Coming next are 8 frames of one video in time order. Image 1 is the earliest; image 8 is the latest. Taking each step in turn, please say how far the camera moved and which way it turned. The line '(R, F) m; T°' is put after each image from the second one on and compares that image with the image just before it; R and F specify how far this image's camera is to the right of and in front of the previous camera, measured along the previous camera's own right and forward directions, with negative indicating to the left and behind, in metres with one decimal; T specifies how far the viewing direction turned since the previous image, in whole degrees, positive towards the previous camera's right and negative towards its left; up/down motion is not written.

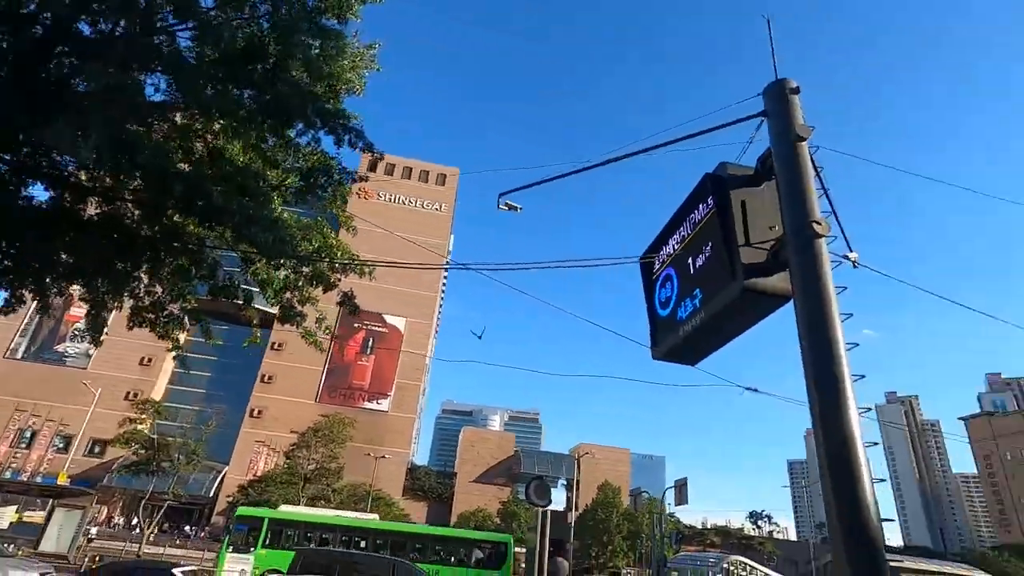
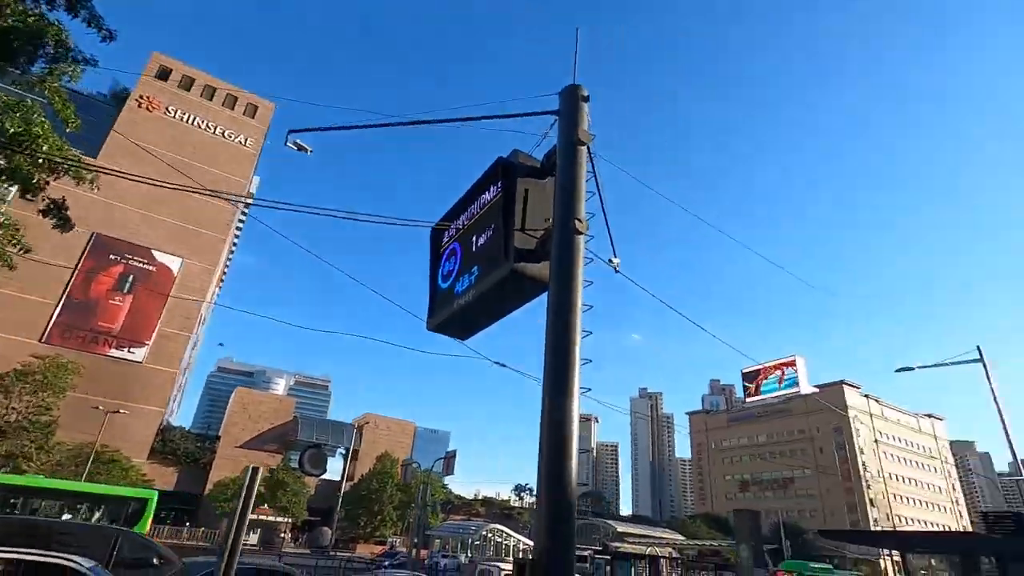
(+0.6, 0.0) m; +20°
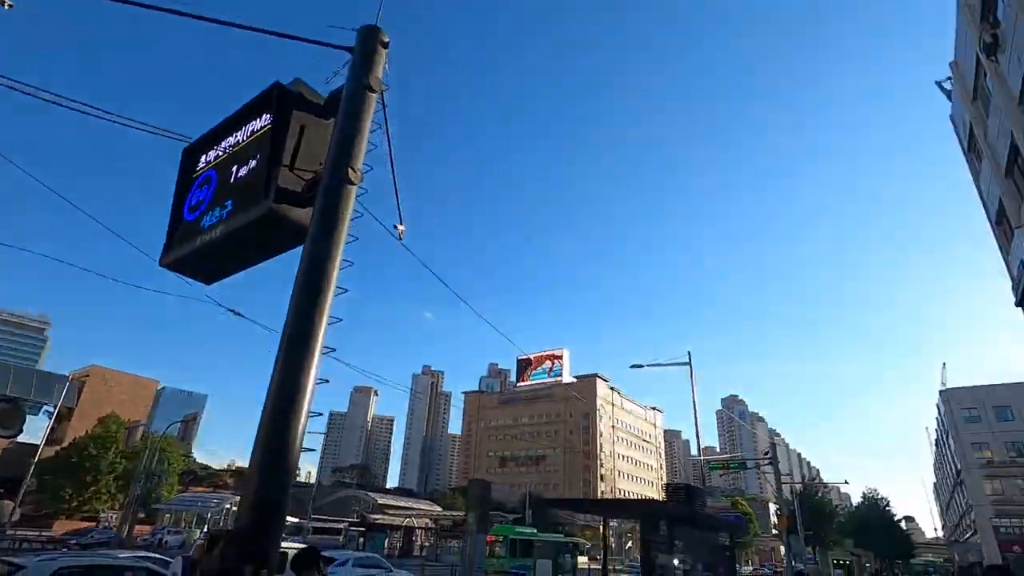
(+0.5, +0.2) m; +21°
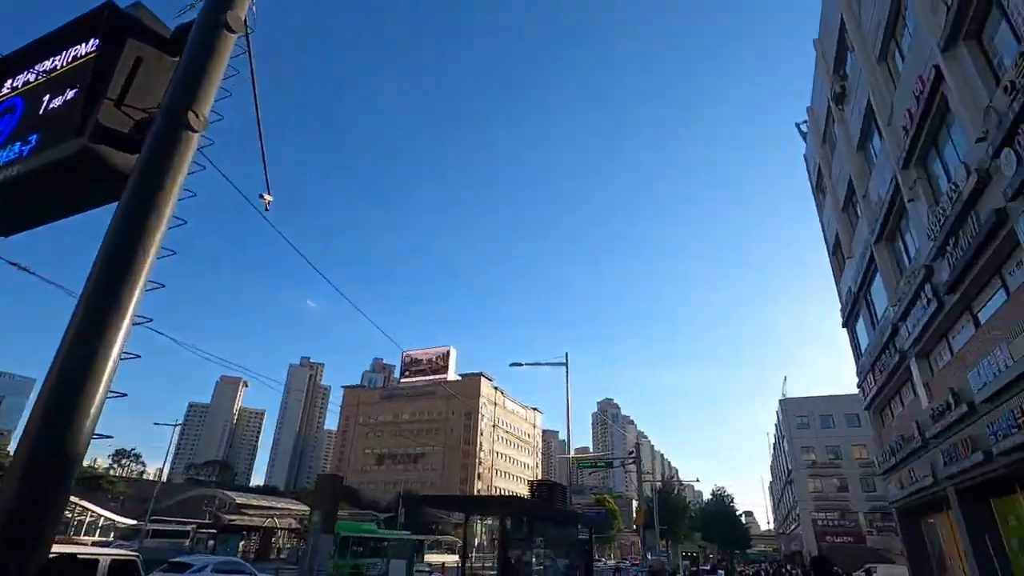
(+0.4, +0.3) m; +11°
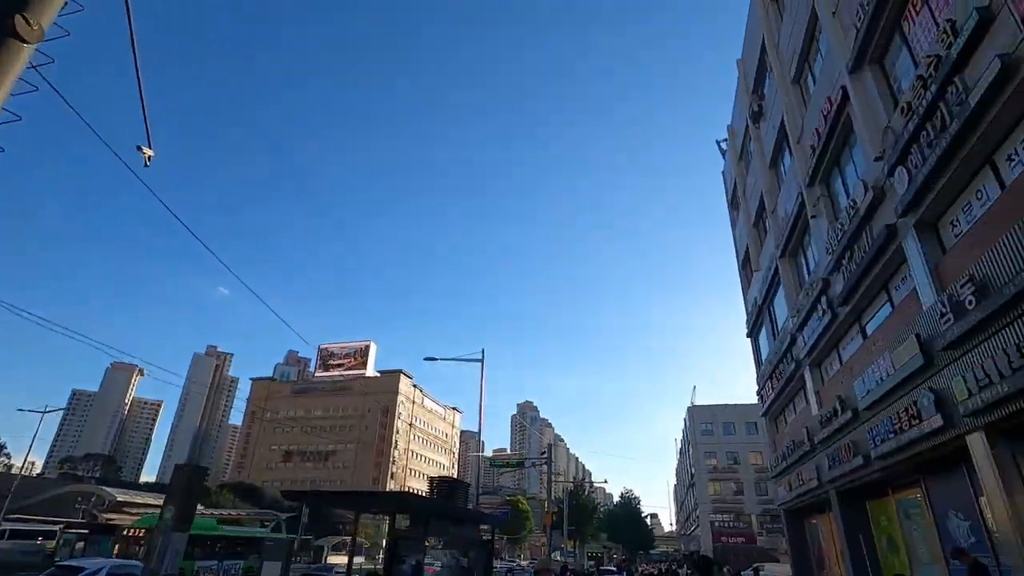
(+0.4, +0.5) m; +8°
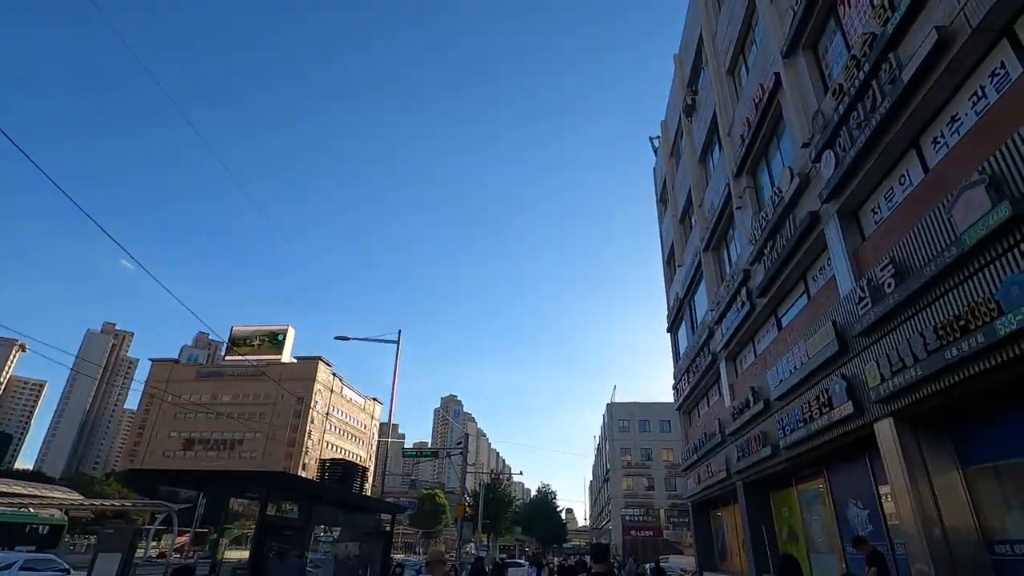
(+0.4, +0.9) m; +7°
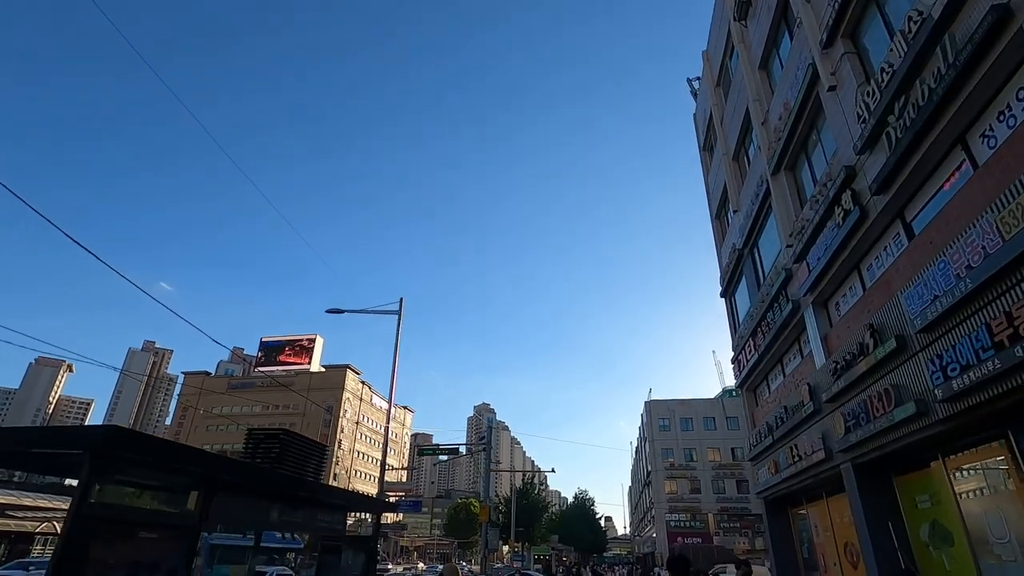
(+0.2, +3.4) m; -3°
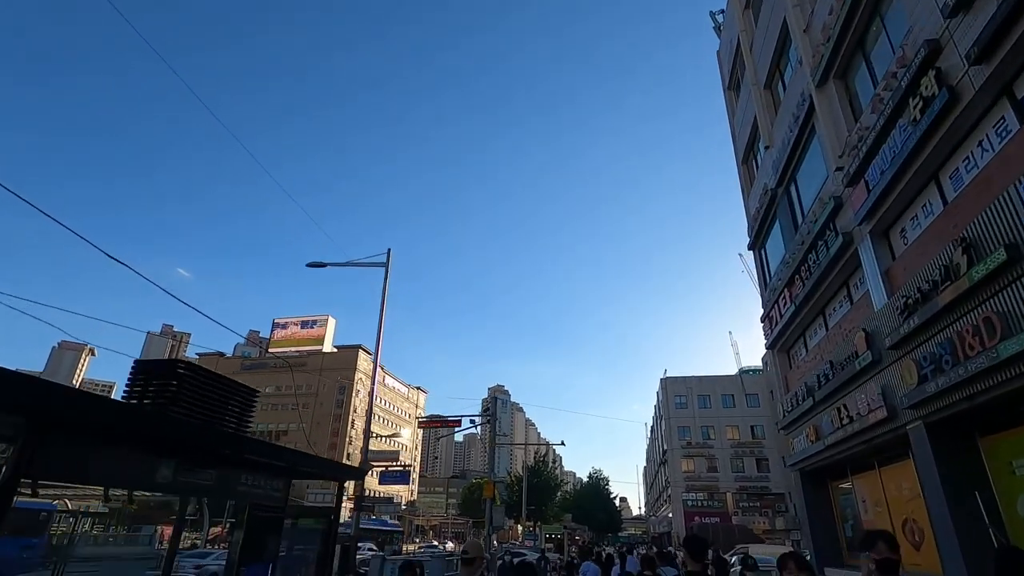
(+0.4, +1.9) m; -2°
